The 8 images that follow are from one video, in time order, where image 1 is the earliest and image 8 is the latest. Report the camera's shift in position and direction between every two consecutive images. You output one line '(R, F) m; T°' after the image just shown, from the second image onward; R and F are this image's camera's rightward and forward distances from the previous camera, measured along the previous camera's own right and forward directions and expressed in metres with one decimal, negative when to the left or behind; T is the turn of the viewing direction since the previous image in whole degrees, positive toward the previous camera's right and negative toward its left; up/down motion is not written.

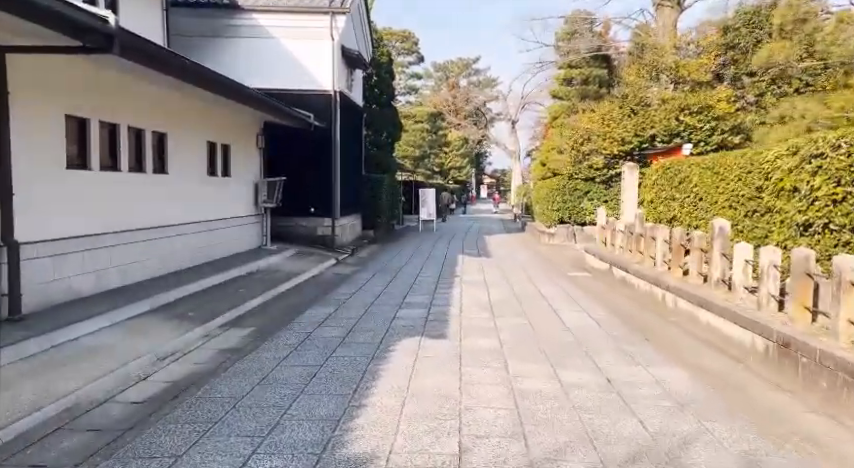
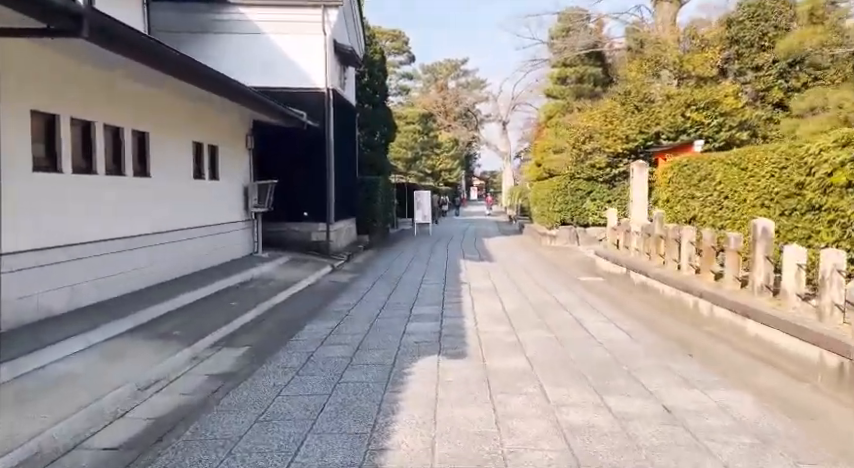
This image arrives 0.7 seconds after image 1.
(-0.2, +0.6) m; +1°
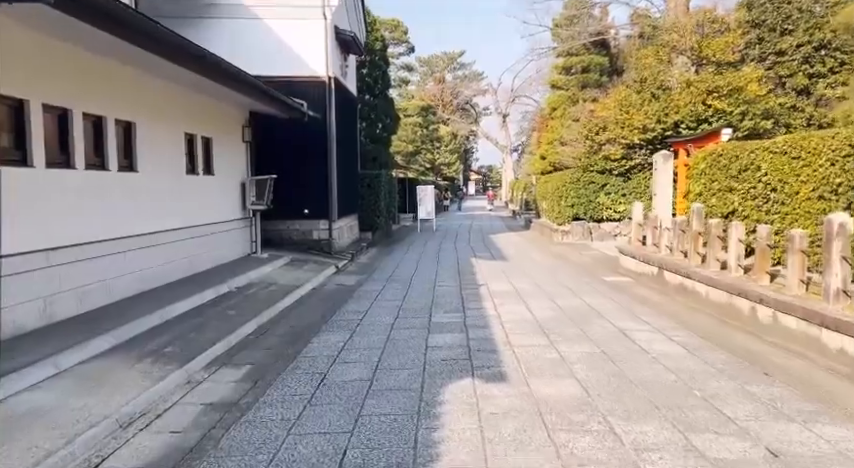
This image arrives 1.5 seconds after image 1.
(-0.2, +0.7) m; 0°
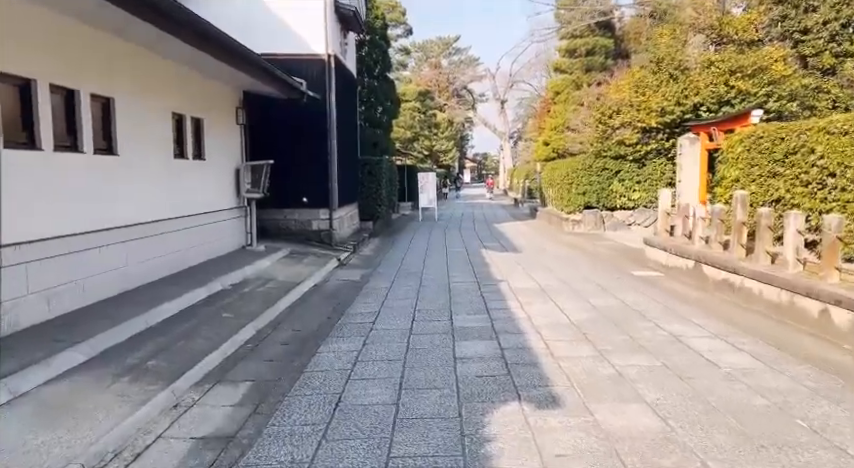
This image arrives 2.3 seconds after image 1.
(-0.2, +0.8) m; +1°
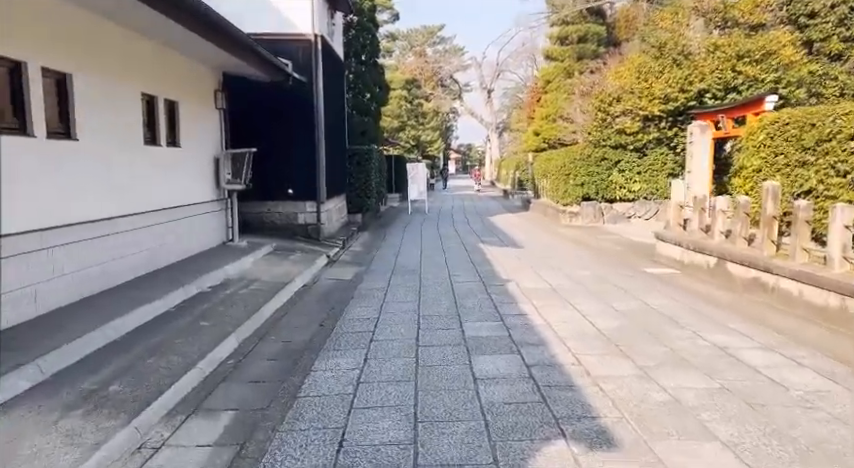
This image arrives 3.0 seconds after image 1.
(-0.2, +0.7) m; +2°
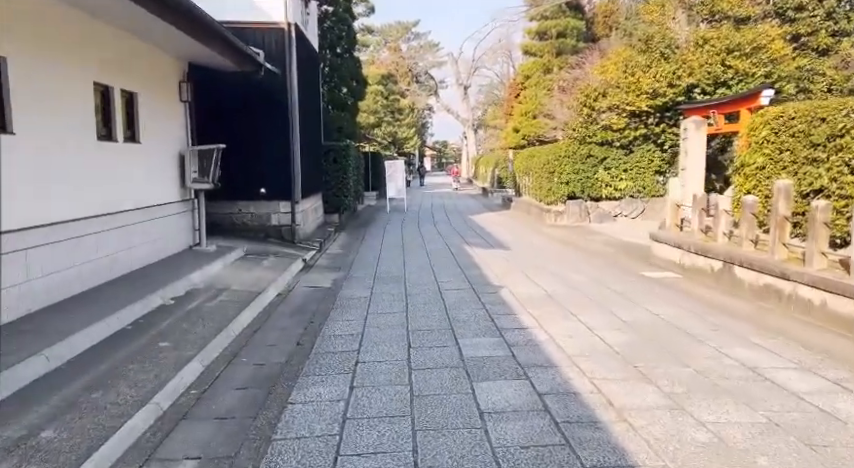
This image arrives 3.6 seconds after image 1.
(-0.1, +0.6) m; +2°
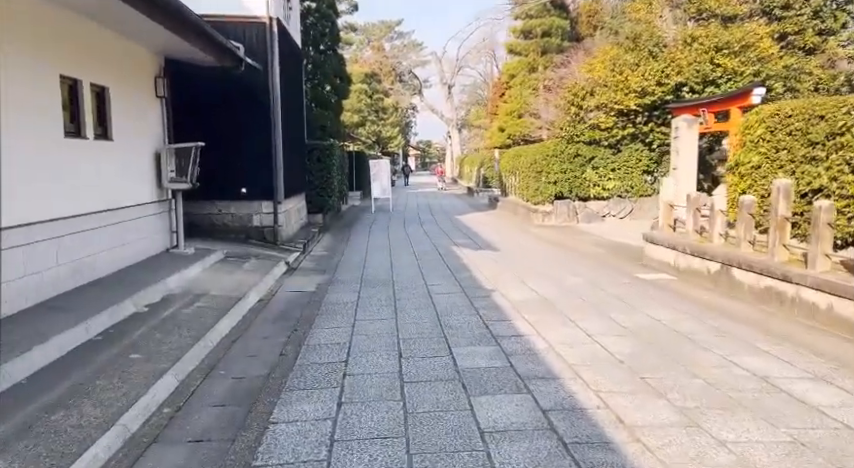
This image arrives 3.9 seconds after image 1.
(-0.1, +0.3) m; +2°
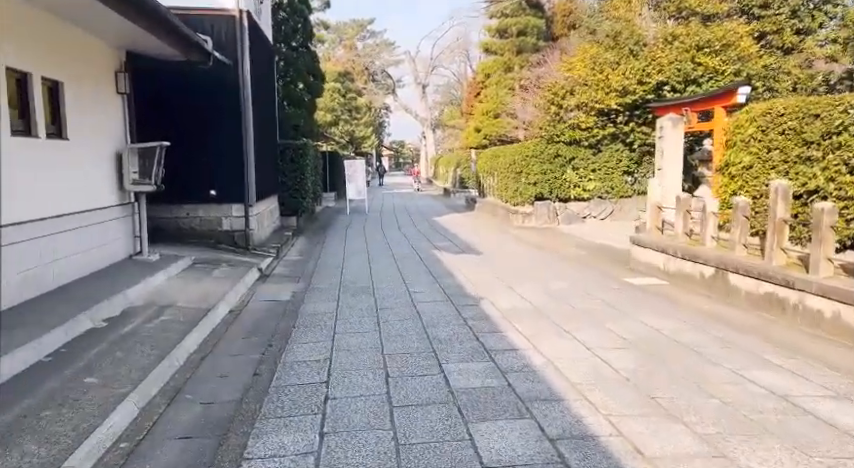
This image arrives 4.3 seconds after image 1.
(-0.1, +0.4) m; +2°
